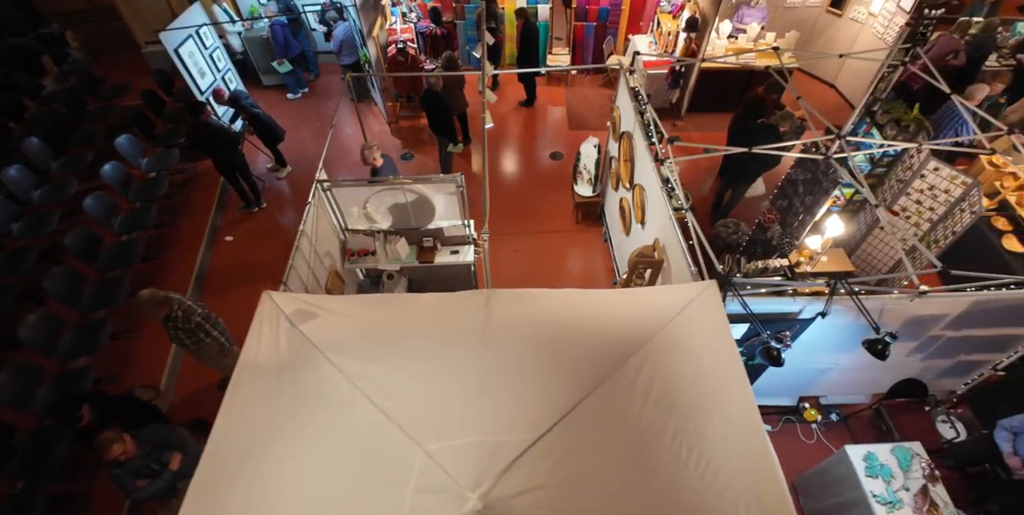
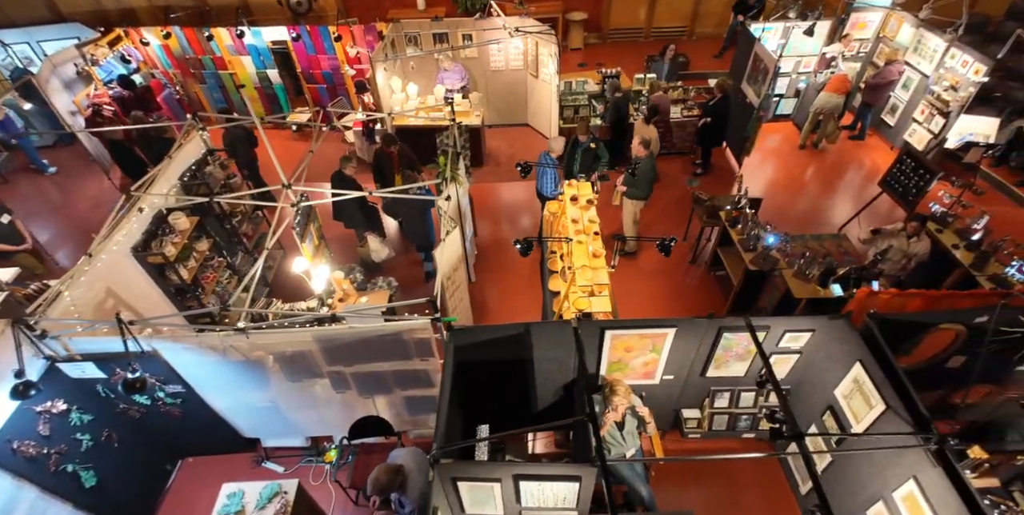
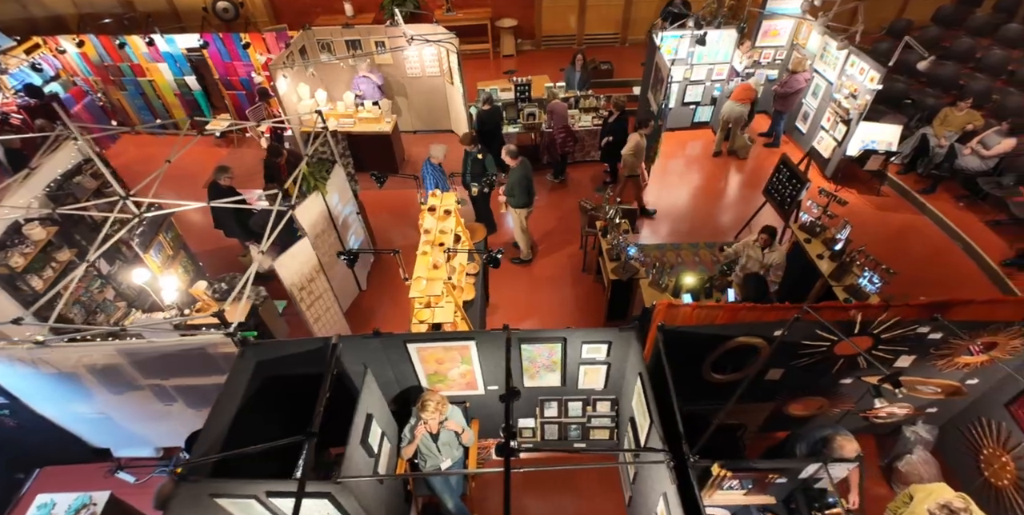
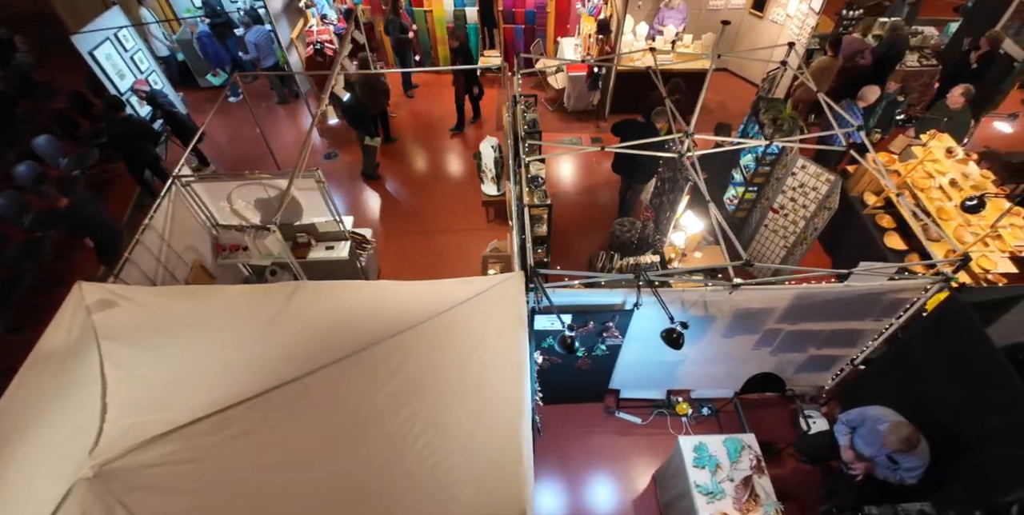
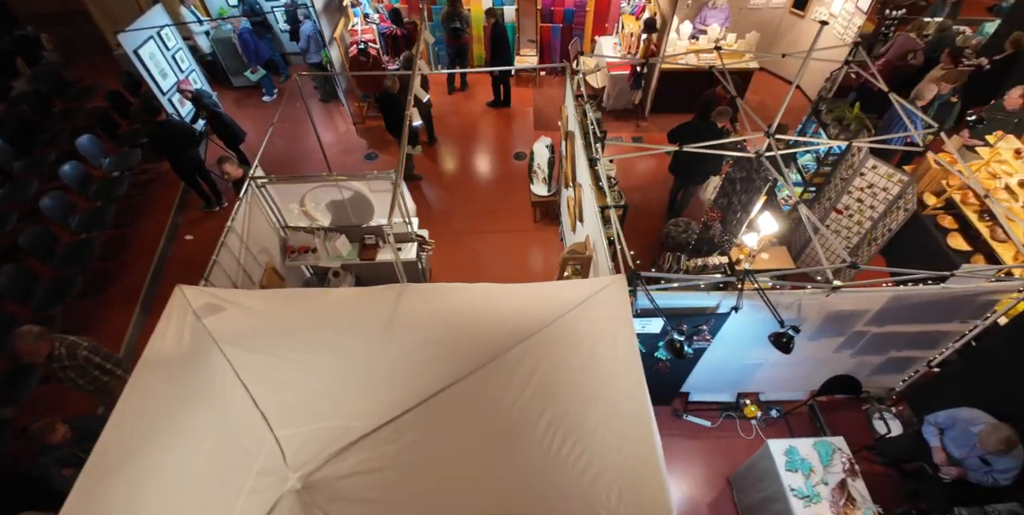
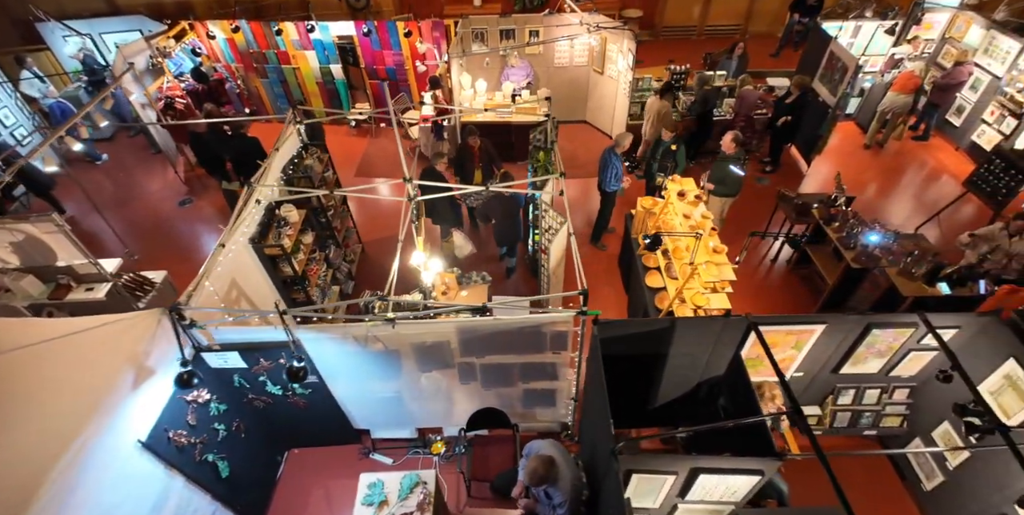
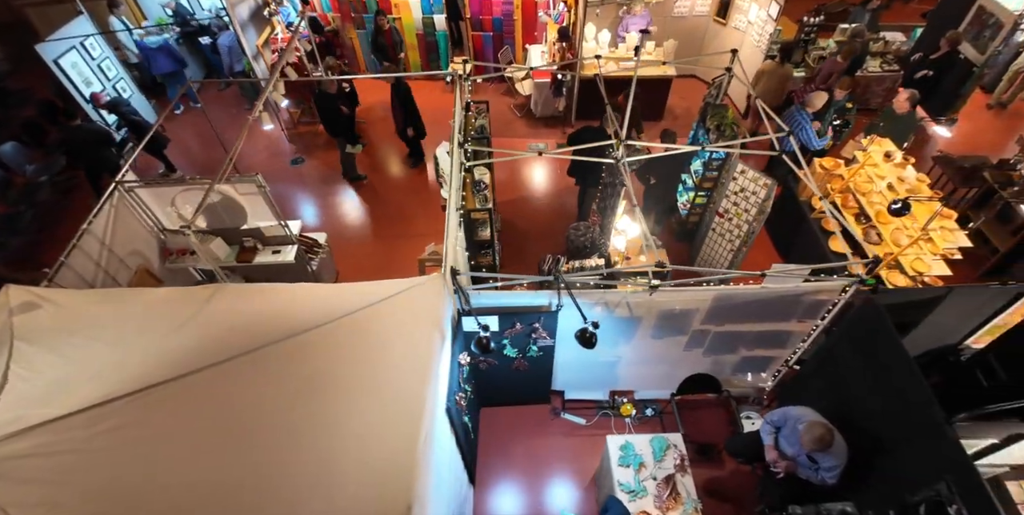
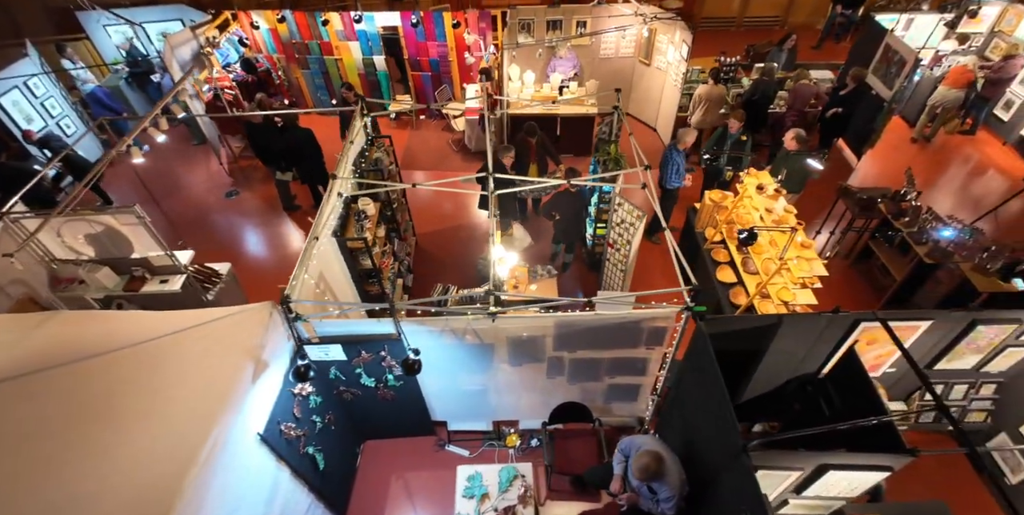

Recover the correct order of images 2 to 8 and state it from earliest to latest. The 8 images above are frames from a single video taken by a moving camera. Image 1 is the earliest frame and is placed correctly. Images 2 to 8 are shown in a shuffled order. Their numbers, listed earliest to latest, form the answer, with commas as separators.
5, 4, 7, 8, 6, 2, 3
